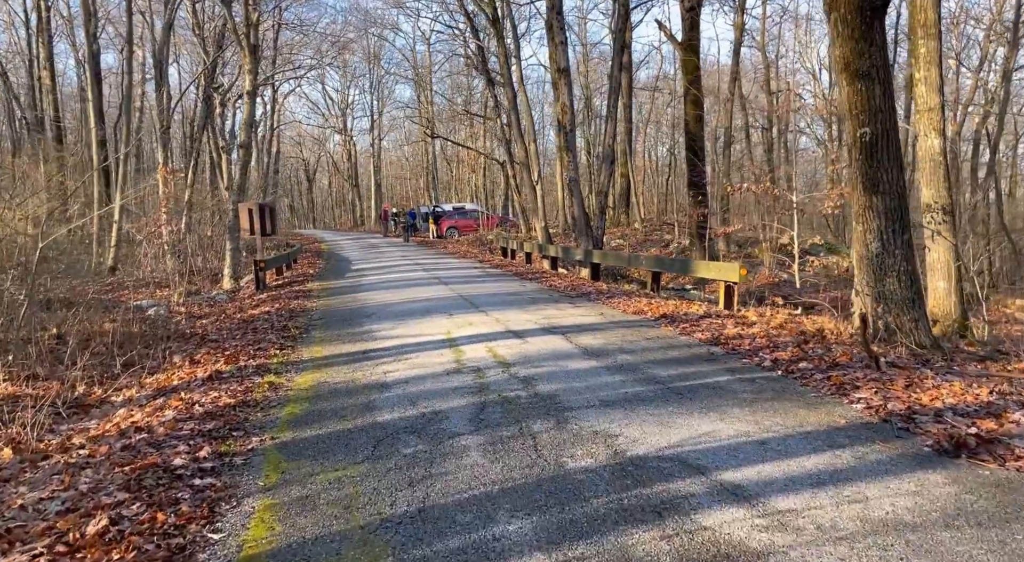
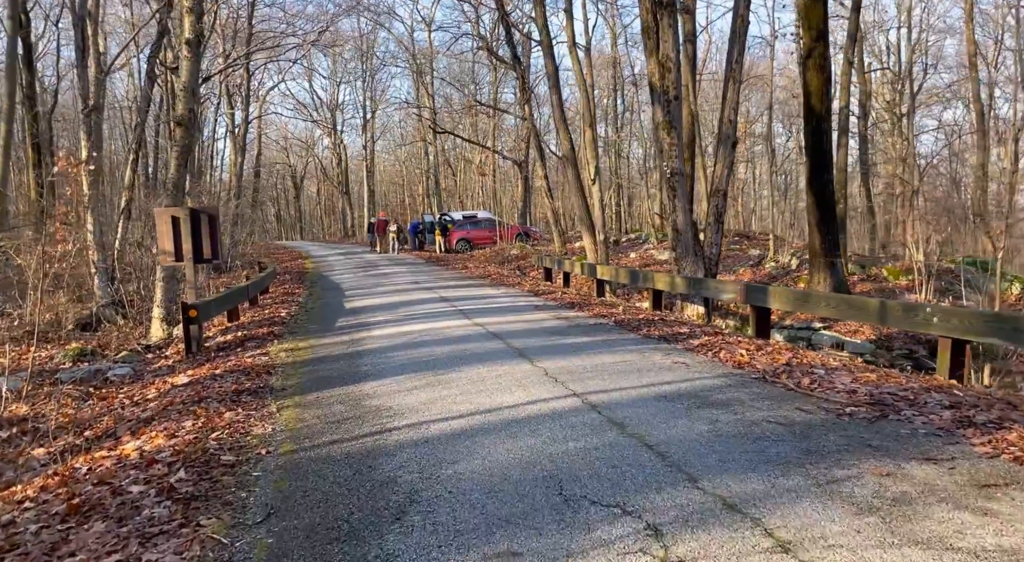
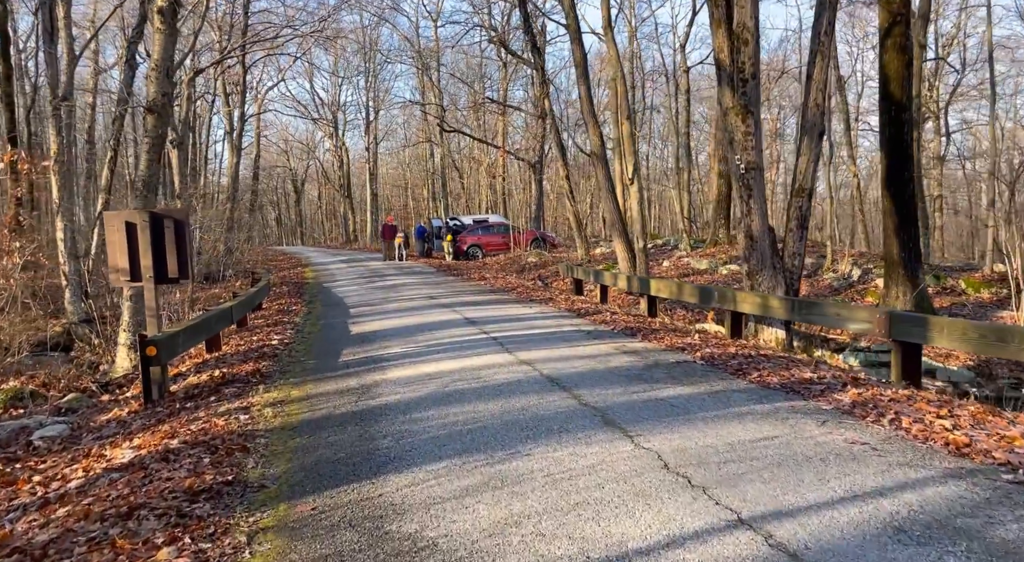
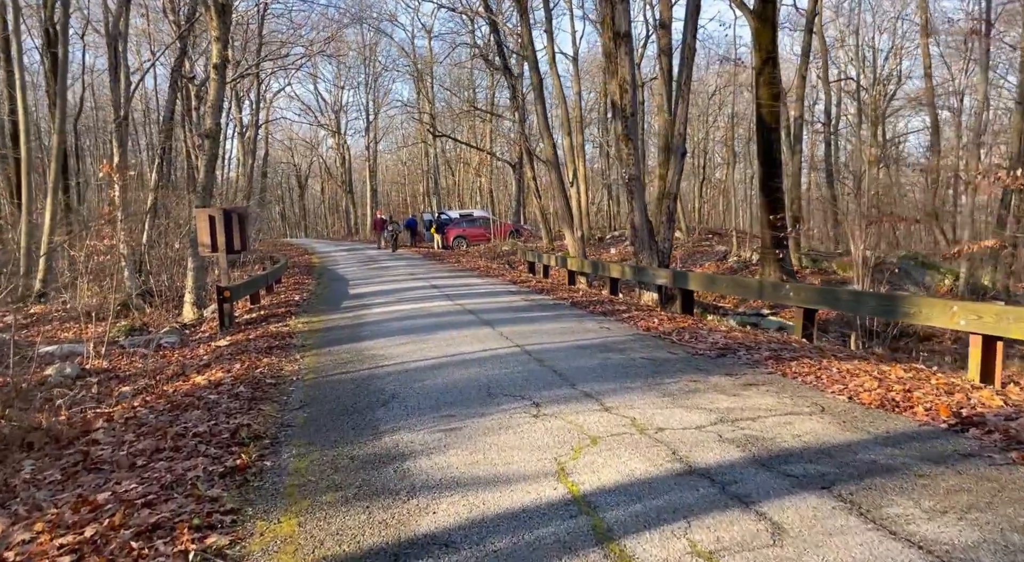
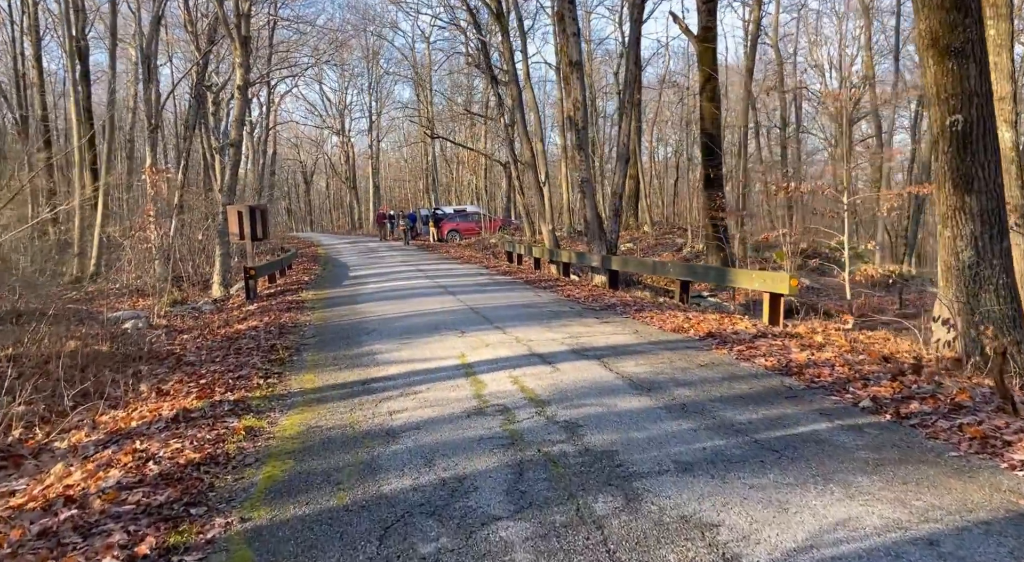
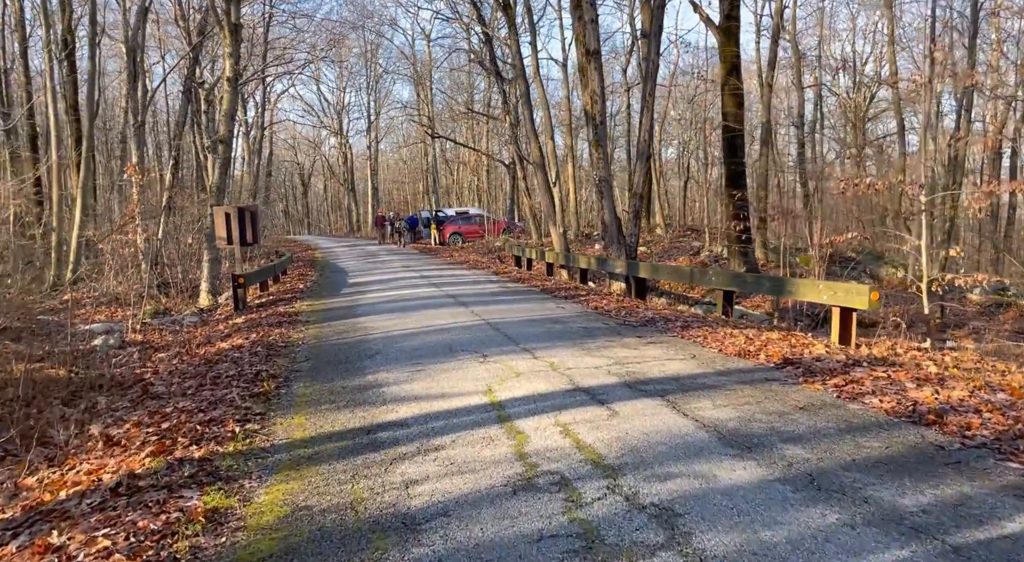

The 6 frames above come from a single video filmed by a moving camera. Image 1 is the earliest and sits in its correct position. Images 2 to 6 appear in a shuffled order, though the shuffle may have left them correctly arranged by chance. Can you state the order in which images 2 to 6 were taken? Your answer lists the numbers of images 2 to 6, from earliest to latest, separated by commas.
5, 6, 4, 2, 3
